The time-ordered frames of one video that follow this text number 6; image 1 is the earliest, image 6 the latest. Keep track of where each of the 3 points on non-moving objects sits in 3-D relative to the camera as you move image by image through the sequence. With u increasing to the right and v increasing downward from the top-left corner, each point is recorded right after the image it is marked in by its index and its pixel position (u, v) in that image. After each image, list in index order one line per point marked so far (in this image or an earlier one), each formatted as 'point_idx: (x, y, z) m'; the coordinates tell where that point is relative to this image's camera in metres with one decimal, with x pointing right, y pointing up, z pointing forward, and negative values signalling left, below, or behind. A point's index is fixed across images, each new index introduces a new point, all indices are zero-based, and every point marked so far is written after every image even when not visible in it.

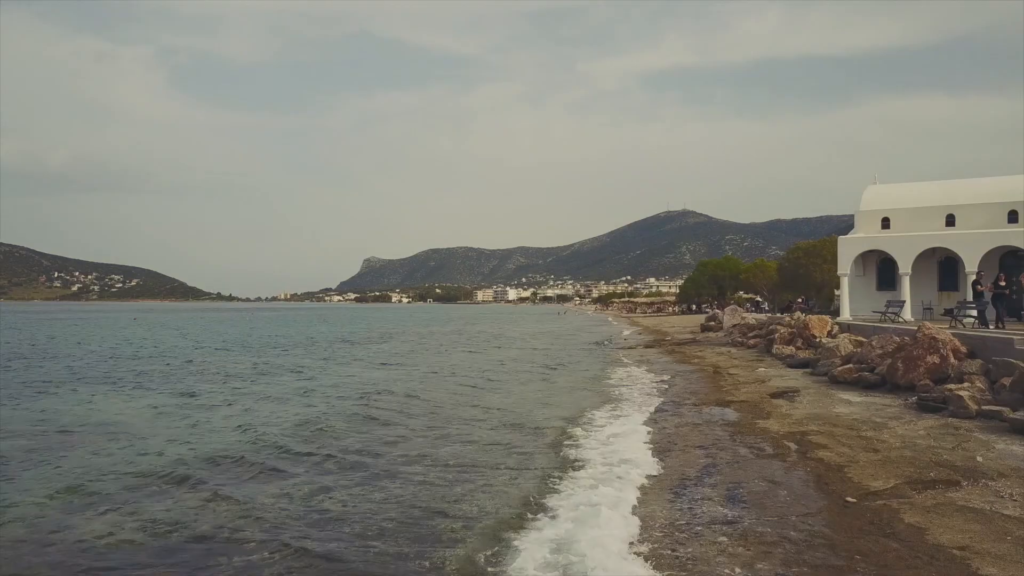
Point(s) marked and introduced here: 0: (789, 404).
0: (+6.2, -2.6, +15.3) m
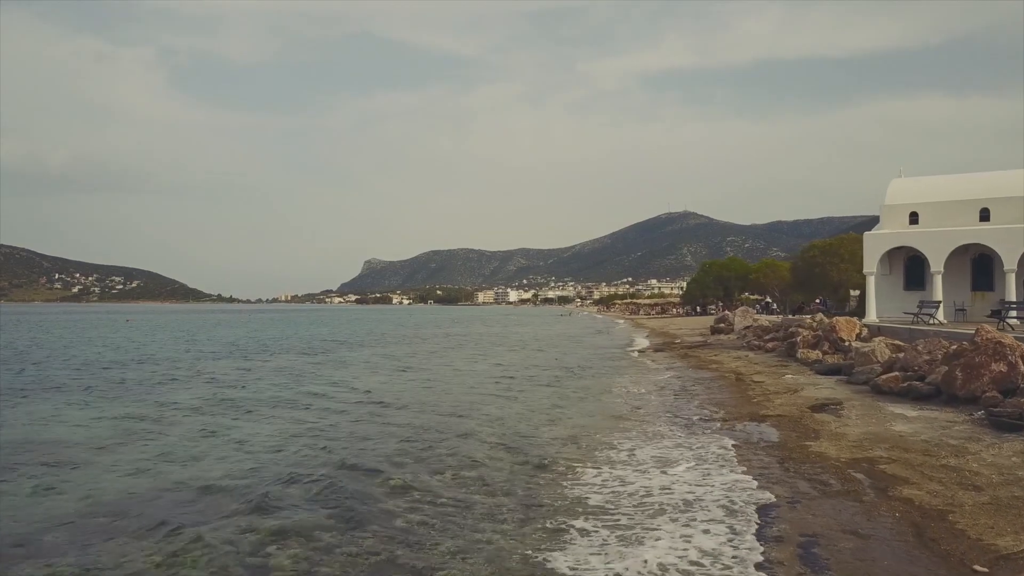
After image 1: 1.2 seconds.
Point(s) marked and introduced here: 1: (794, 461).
0: (+6.3, -2.6, +13.2) m
1: (+4.1, -2.5, +10.0) m
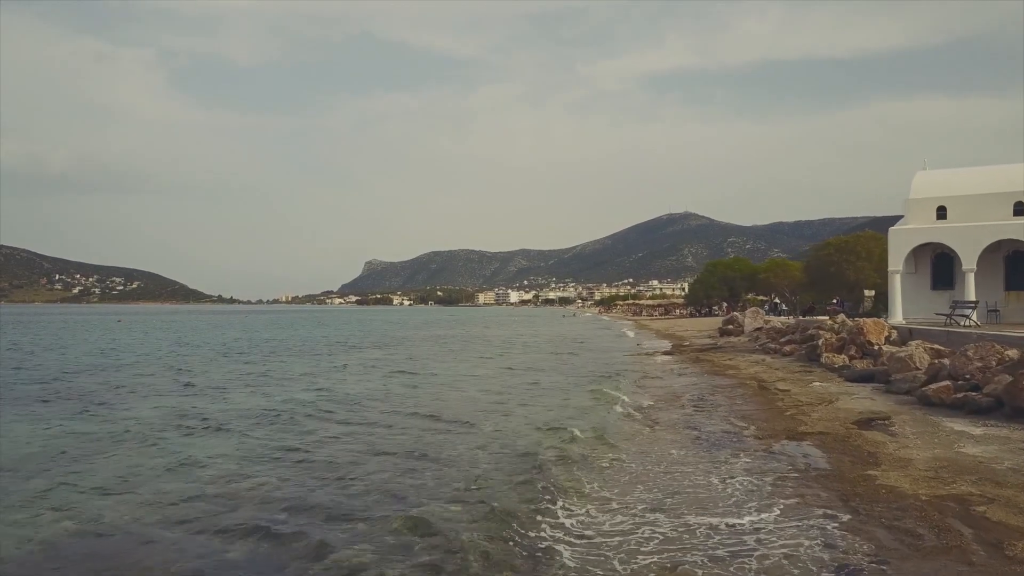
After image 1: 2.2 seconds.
0: (+6.3, -2.5, +11.2) m
1: (+4.1, -2.5, +8.1) m
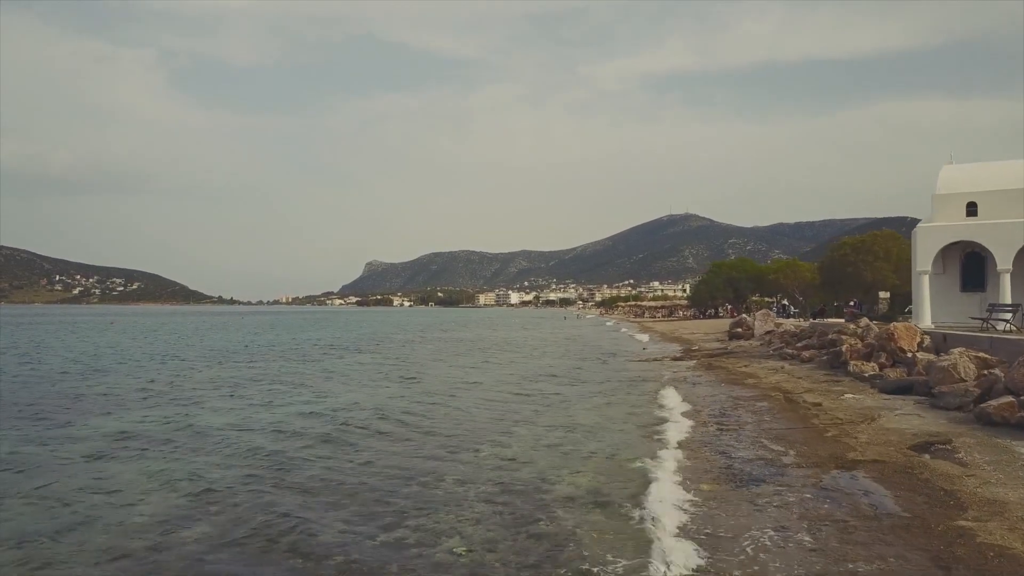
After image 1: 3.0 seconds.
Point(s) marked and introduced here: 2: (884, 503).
0: (+6.3, -2.5, +9.4) m
1: (+4.1, -2.5, +6.2) m
2: (+4.6, -2.6, +8.4) m
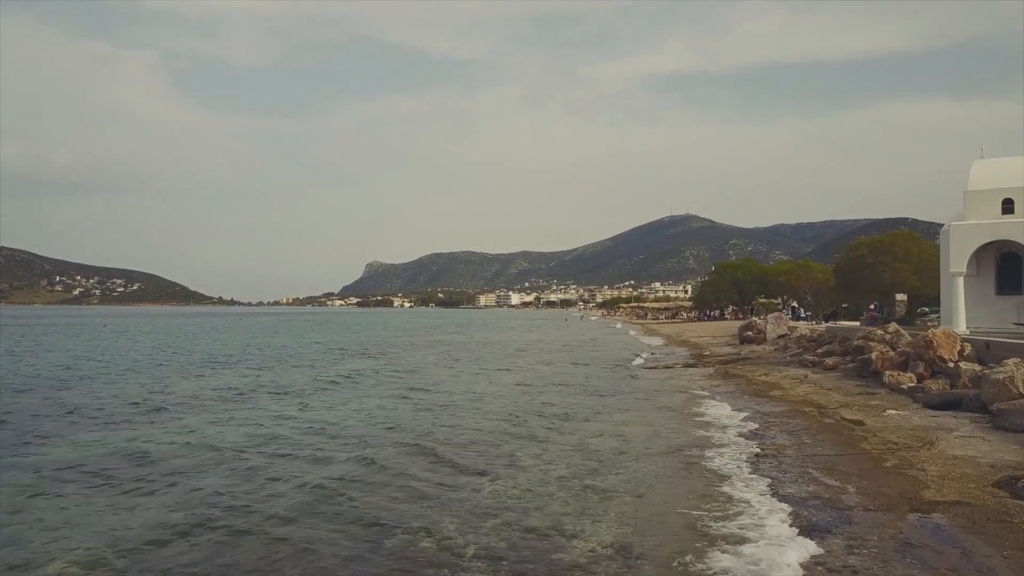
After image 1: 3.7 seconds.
0: (+6.4, -2.6, +7.6) m
1: (+4.2, -2.6, +4.4) m
2: (+4.7, -2.7, +6.6) m
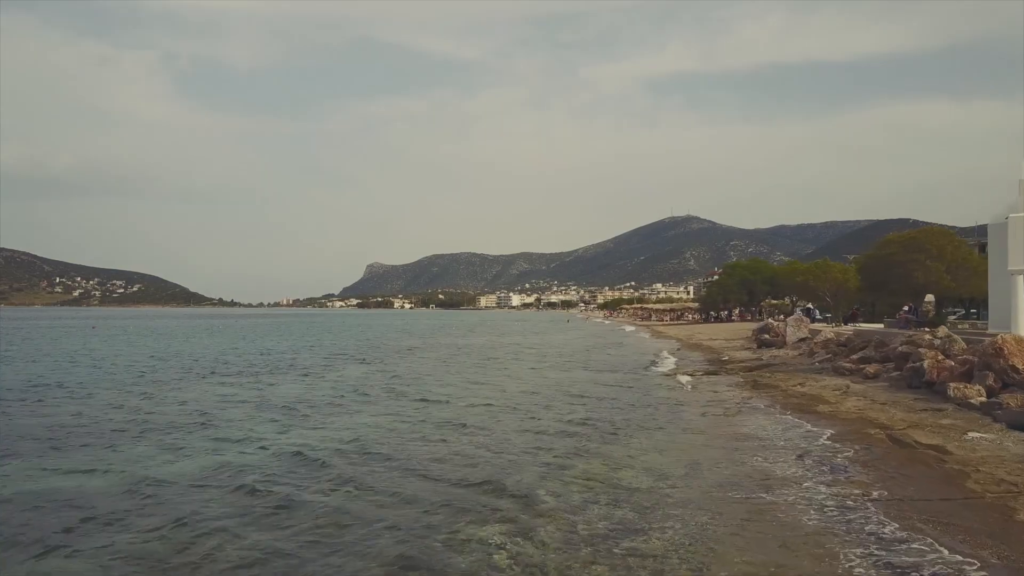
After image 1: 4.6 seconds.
0: (+6.5, -2.6, +5.0) m
1: (+4.4, -2.5, +1.8) m
2: (+4.8, -2.7, +4.0) m
